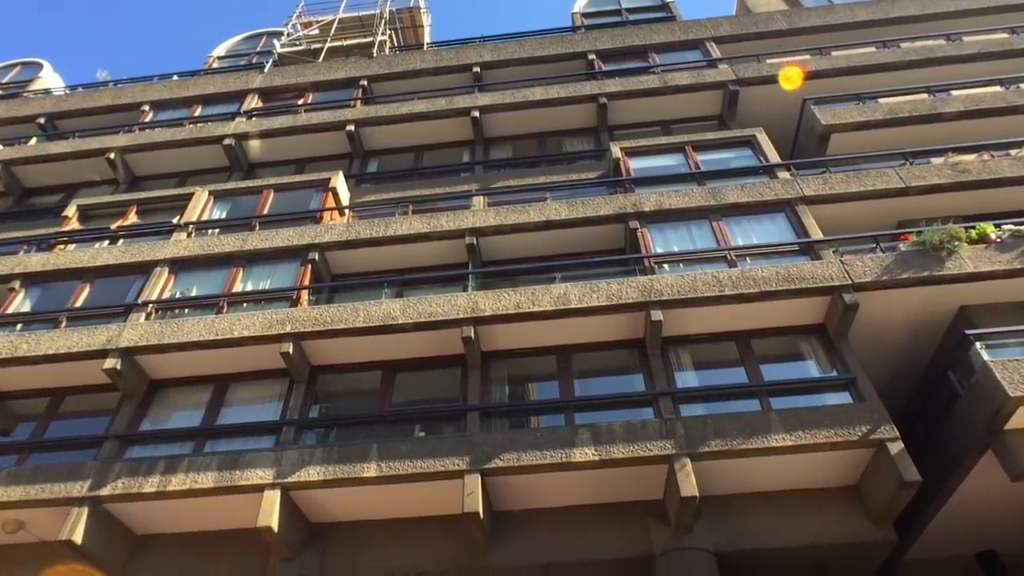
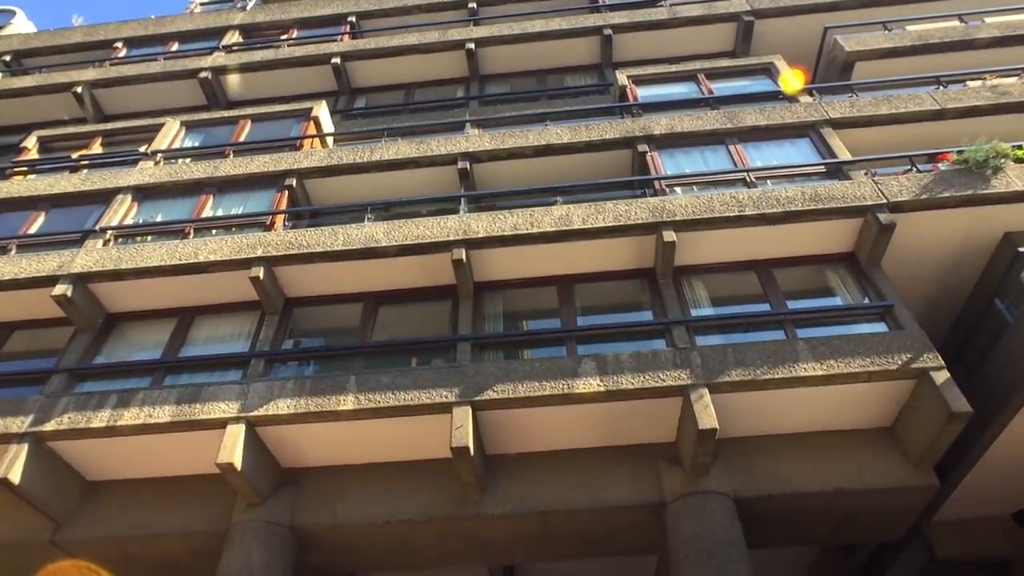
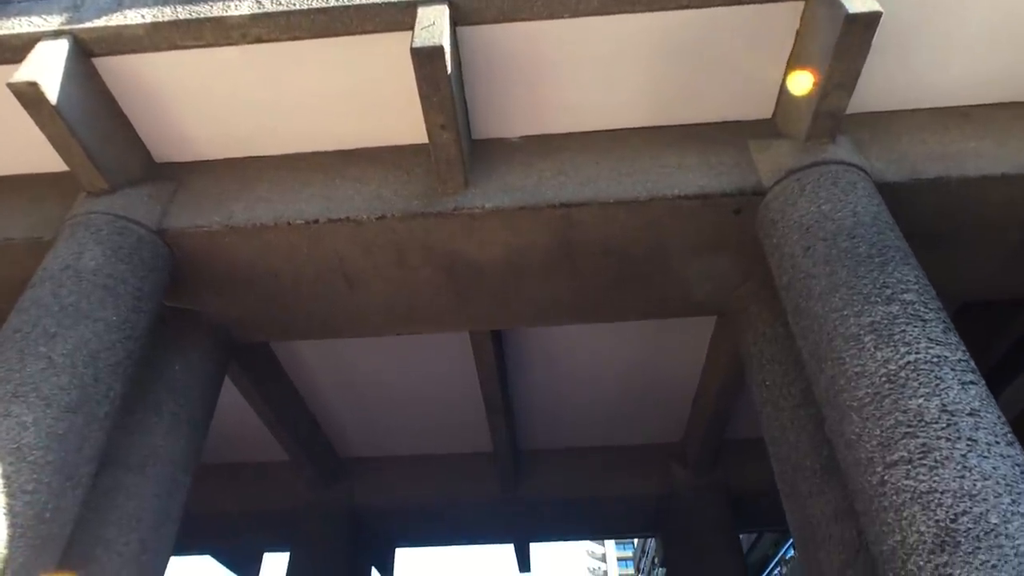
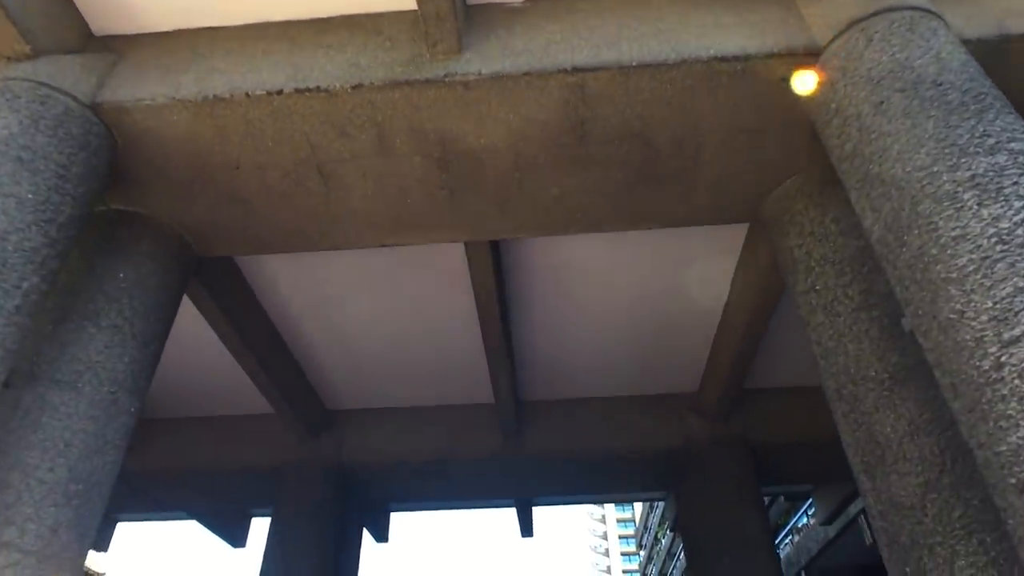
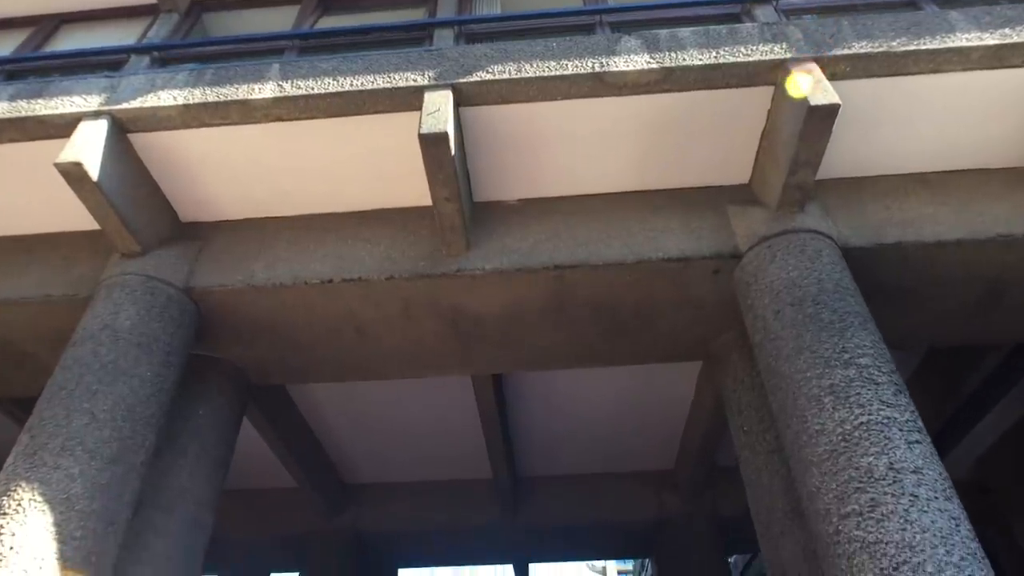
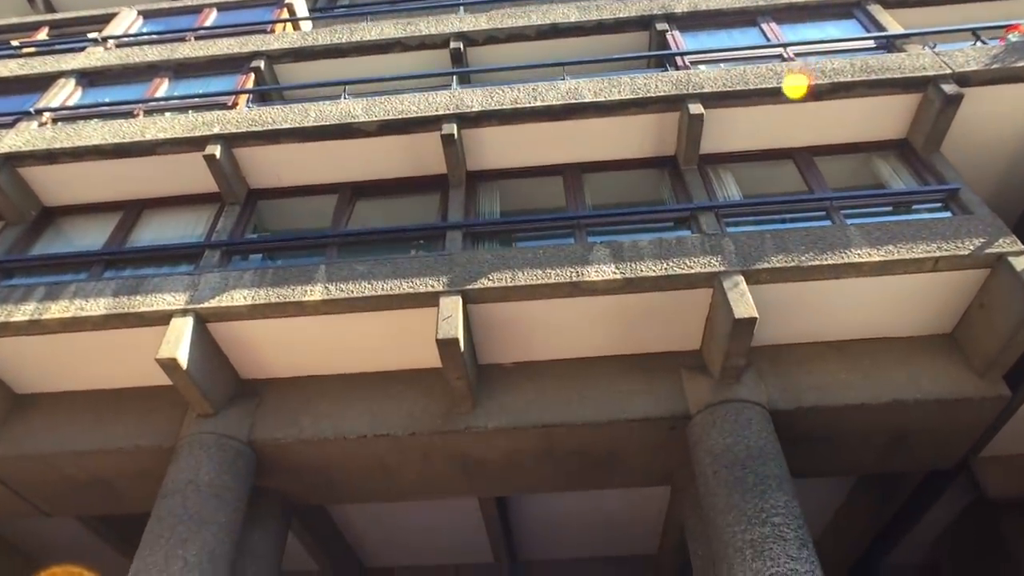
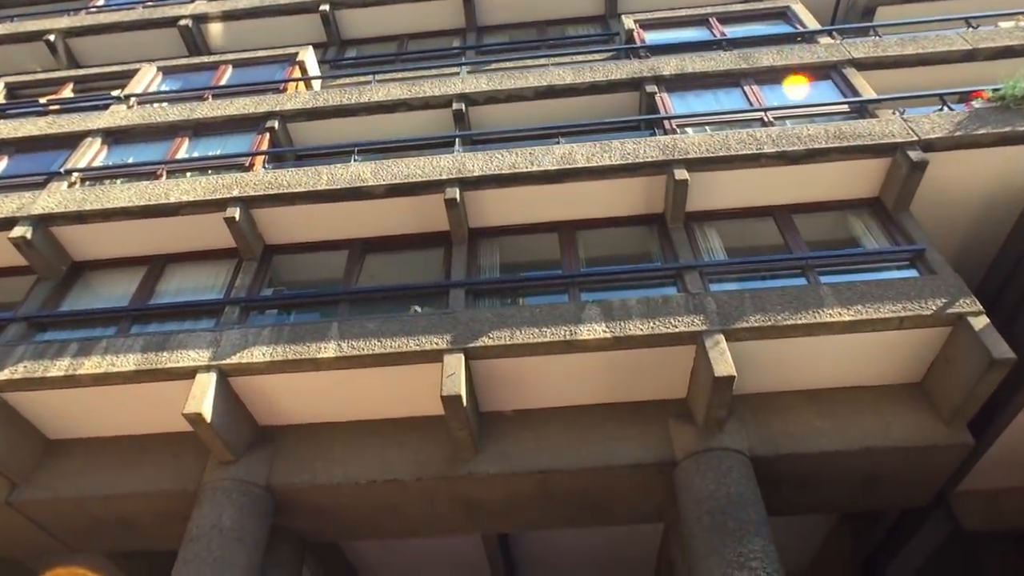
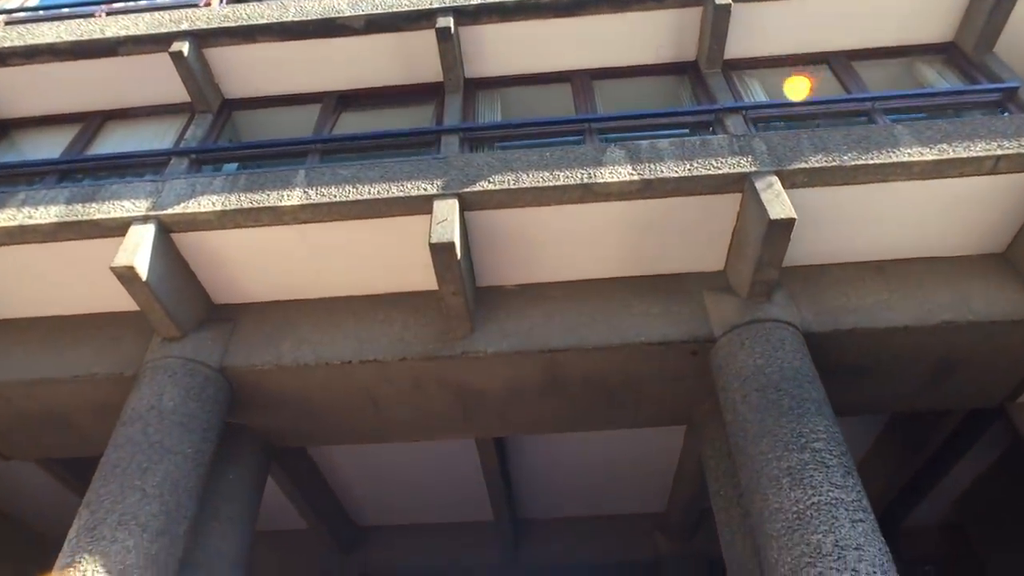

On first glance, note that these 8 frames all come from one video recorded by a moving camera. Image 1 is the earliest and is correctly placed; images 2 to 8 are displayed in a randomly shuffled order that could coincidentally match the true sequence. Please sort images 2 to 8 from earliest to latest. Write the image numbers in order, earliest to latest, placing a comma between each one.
2, 7, 6, 8, 5, 3, 4
